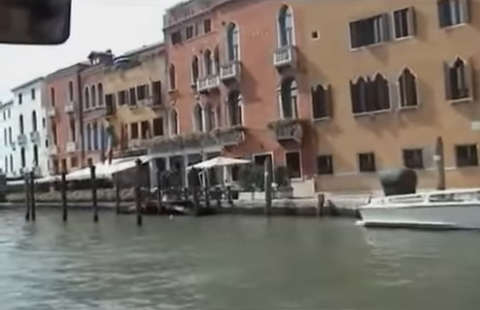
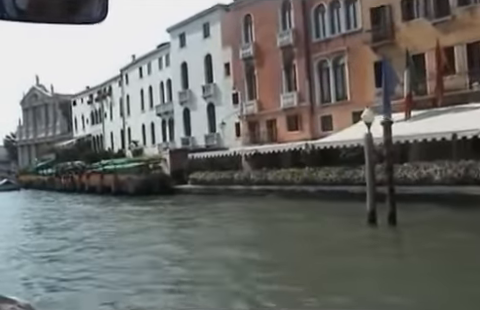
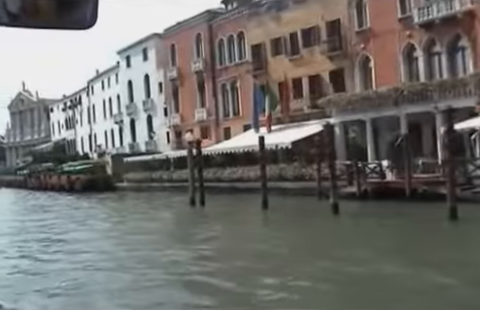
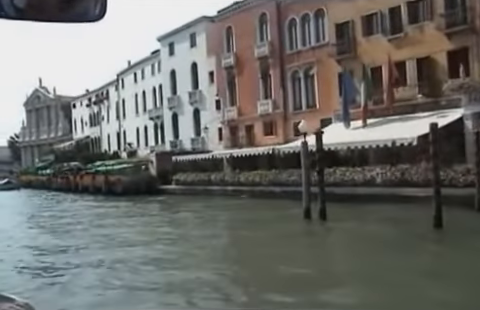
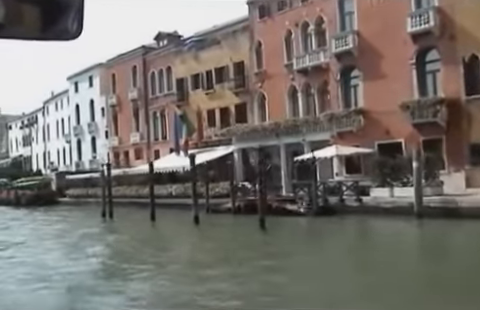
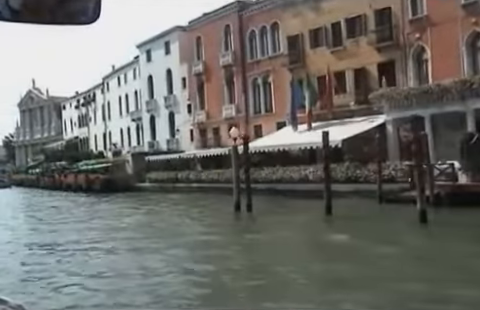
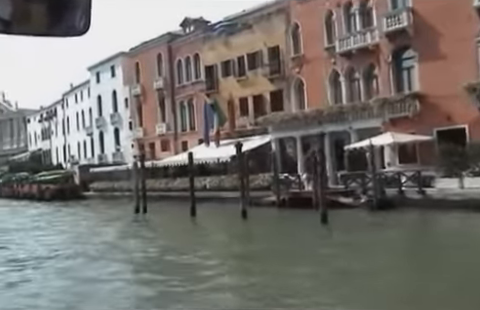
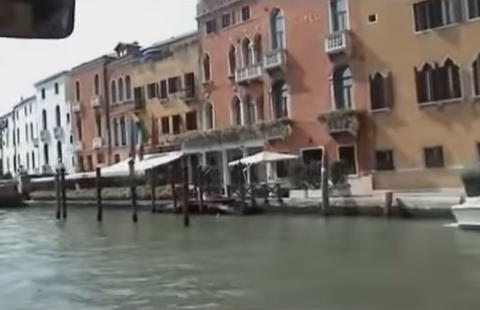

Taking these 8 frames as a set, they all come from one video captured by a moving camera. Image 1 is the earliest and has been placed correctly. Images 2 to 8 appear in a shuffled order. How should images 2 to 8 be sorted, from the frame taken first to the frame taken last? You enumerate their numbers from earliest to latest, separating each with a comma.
8, 5, 7, 3, 6, 4, 2
